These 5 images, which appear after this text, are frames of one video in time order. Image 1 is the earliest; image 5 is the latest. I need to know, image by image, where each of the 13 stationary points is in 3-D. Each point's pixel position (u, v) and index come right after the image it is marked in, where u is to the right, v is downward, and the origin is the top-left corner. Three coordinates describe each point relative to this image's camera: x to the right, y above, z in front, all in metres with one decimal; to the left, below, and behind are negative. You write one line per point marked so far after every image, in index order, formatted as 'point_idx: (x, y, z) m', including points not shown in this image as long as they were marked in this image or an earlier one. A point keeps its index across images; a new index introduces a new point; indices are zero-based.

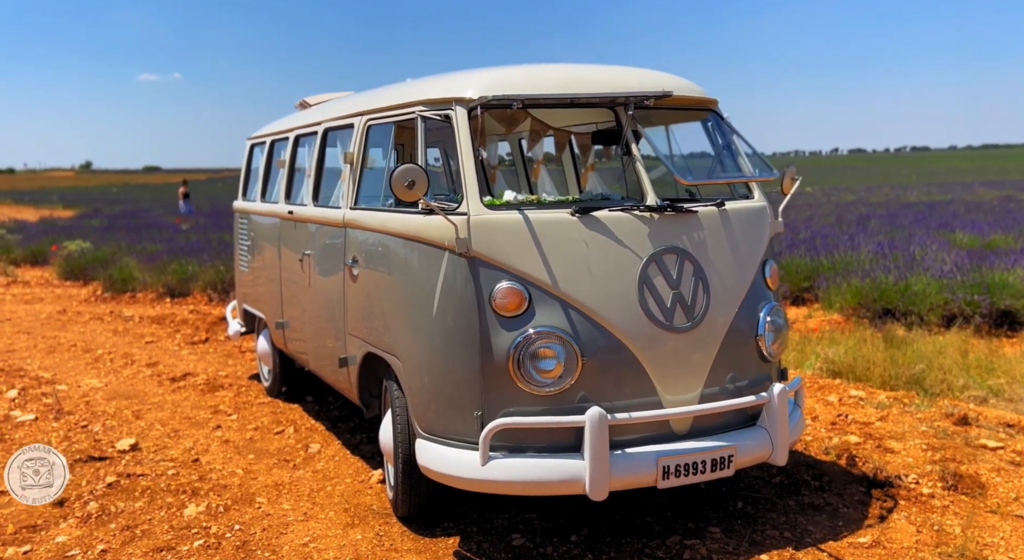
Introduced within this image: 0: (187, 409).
0: (-2.7, -1.1, +7.8) m
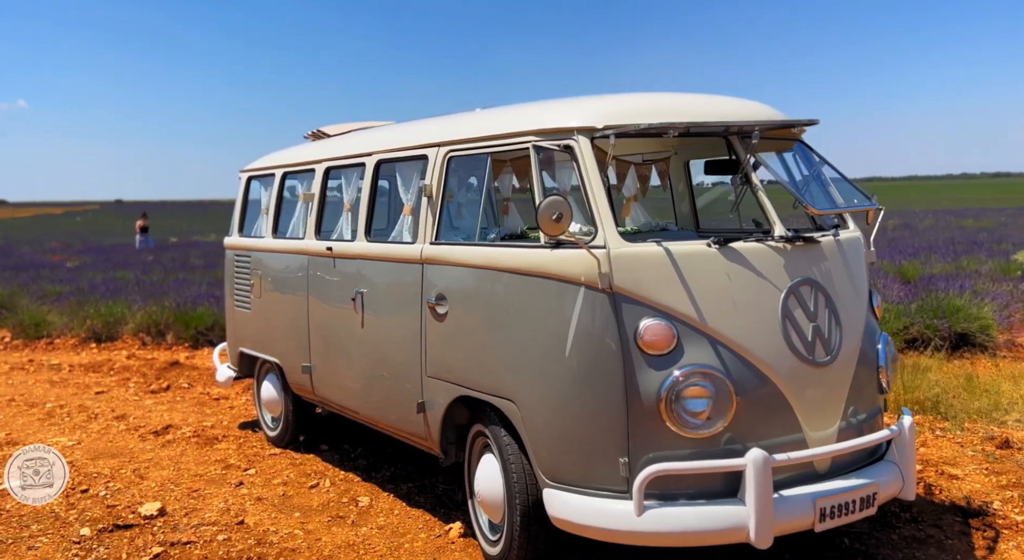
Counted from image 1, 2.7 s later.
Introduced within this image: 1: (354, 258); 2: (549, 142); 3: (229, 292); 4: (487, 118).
0: (-2.4, -1.4, +7.1) m
1: (-1.0, +0.1, +6.1) m
2: (+0.2, +0.7, +4.7) m
3: (-2.4, -0.1, +8.1) m
4: (-0.1, +0.9, +5.3) m
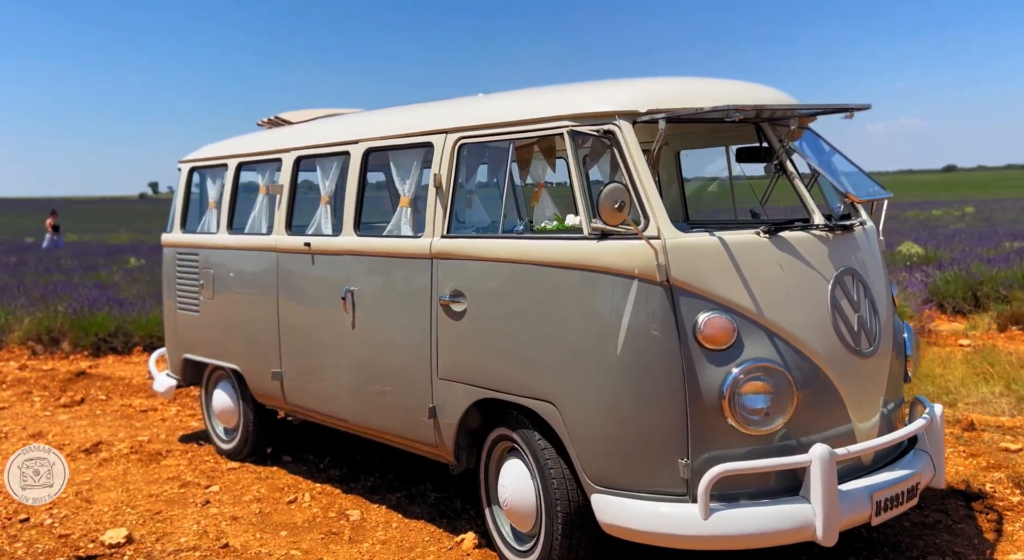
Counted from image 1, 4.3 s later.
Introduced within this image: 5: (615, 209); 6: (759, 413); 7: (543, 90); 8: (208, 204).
0: (-2.5, -1.4, +6.5) m
1: (-1.0, +0.2, +5.7) m
2: (+0.4, +0.7, +4.4) m
3: (-2.7, -0.1, +7.5) m
4: (-0.1, +0.9, +5.0) m
5: (+0.4, +0.3, +3.9) m
6: (+1.1, -0.6, +4.1) m
7: (+0.2, +1.0, +4.8) m
8: (-2.3, +0.6, +7.1) m
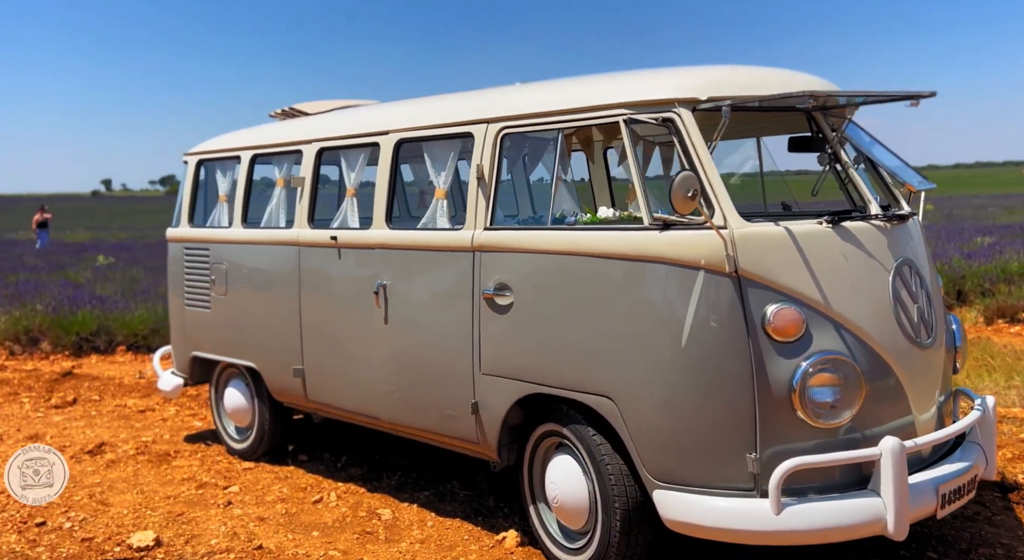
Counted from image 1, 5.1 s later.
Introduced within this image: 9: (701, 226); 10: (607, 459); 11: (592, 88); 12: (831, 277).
0: (-2.4, -1.4, +6.3) m
1: (-0.8, +0.2, +5.5) m
2: (+0.6, +0.8, +4.3) m
3: (-2.6, -0.1, +7.3) m
4: (+0.2, +1.0, +4.9) m
5: (+0.7, +0.3, +3.8) m
6: (+1.3, -0.5, +4.0) m
7: (+0.4, +1.0, +4.7) m
8: (-2.1, +0.6, +6.9) m
9: (+0.8, +0.2, +4.1) m
10: (+0.4, -0.8, +4.4) m
11: (+0.4, +0.9, +4.6) m
12: (+1.4, 0.0, +4.1) m
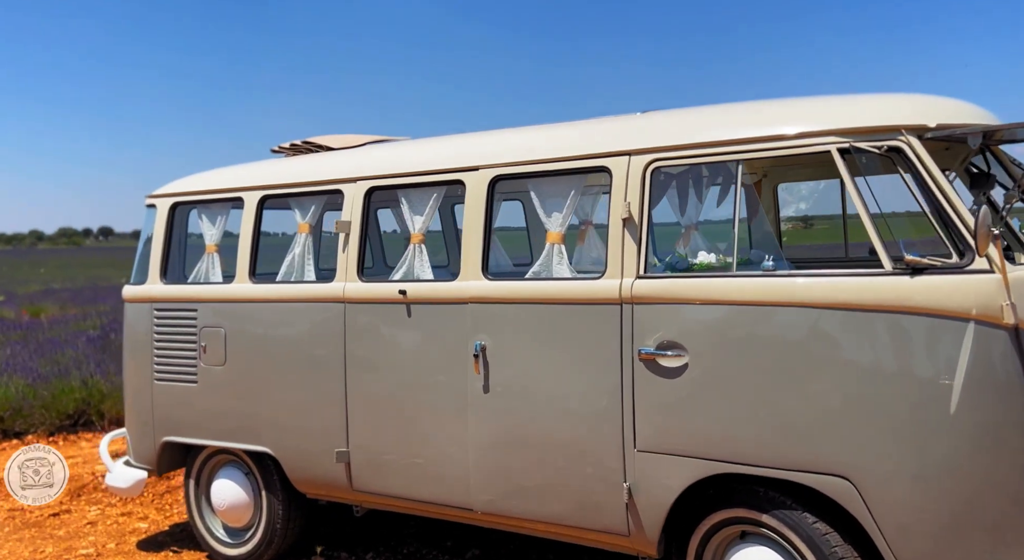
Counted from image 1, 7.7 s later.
0: (-1.9, -1.7, +4.9) m
1: (-0.2, -0.1, +4.6) m
2: (+1.4, +0.5, +3.8) m
3: (-2.3, -0.5, +5.9) m
4: (+0.9, +0.7, +4.2) m
5: (+1.6, +0.2, +3.2) m
6: (+2.2, -0.7, +3.5) m
7: (+1.1, +0.8, +4.1) m
8: (-1.8, +0.2, +5.7) m
9: (+1.7, 0.0, +3.5) m
10: (+1.3, -1.0, +3.7) m
11: (+1.1, +0.7, +4.0) m
12: (+2.2, -0.2, +3.6) m
